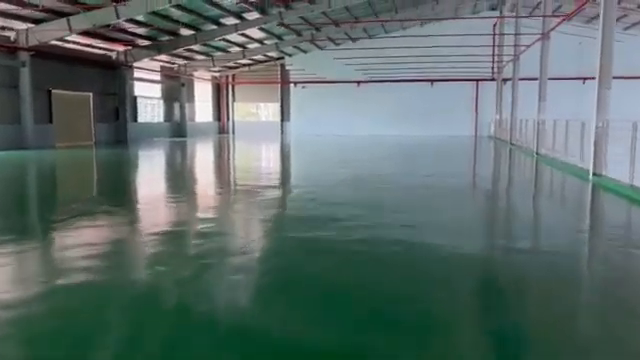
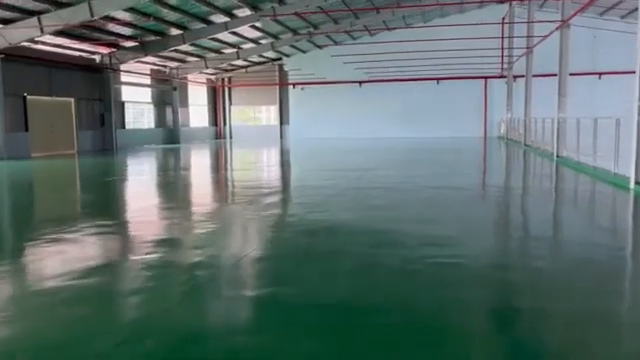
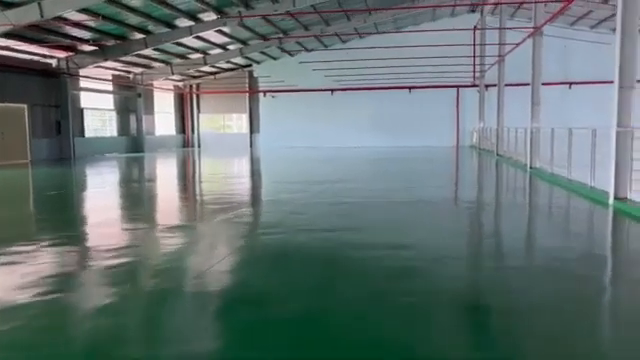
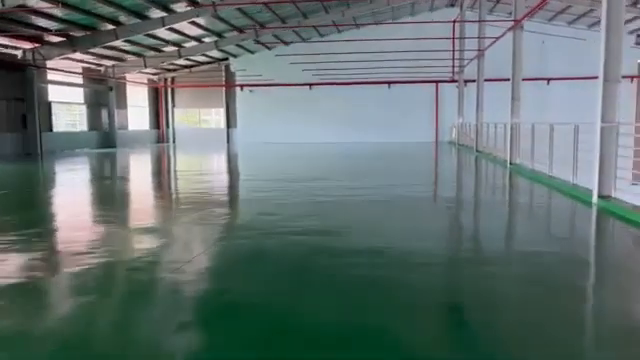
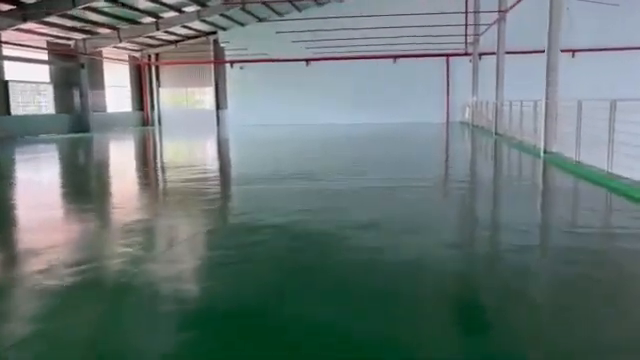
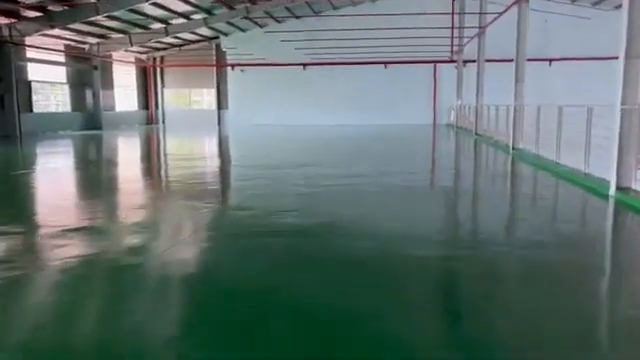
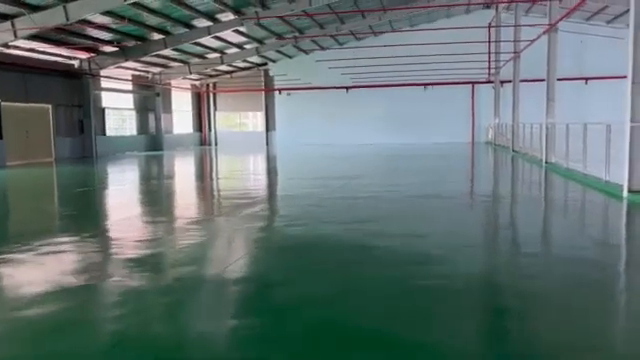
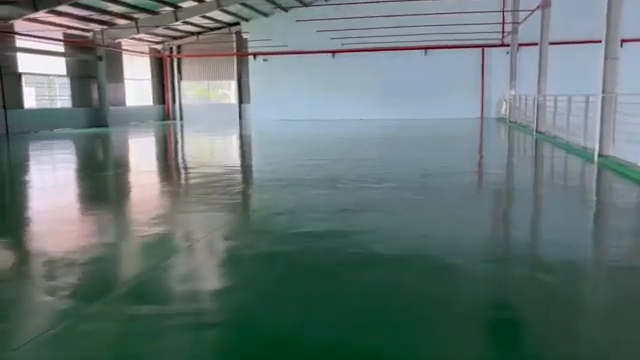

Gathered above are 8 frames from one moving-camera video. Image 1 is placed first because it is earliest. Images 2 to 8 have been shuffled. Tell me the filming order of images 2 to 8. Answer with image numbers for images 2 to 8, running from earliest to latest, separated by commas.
2, 7, 3, 4, 6, 5, 8
